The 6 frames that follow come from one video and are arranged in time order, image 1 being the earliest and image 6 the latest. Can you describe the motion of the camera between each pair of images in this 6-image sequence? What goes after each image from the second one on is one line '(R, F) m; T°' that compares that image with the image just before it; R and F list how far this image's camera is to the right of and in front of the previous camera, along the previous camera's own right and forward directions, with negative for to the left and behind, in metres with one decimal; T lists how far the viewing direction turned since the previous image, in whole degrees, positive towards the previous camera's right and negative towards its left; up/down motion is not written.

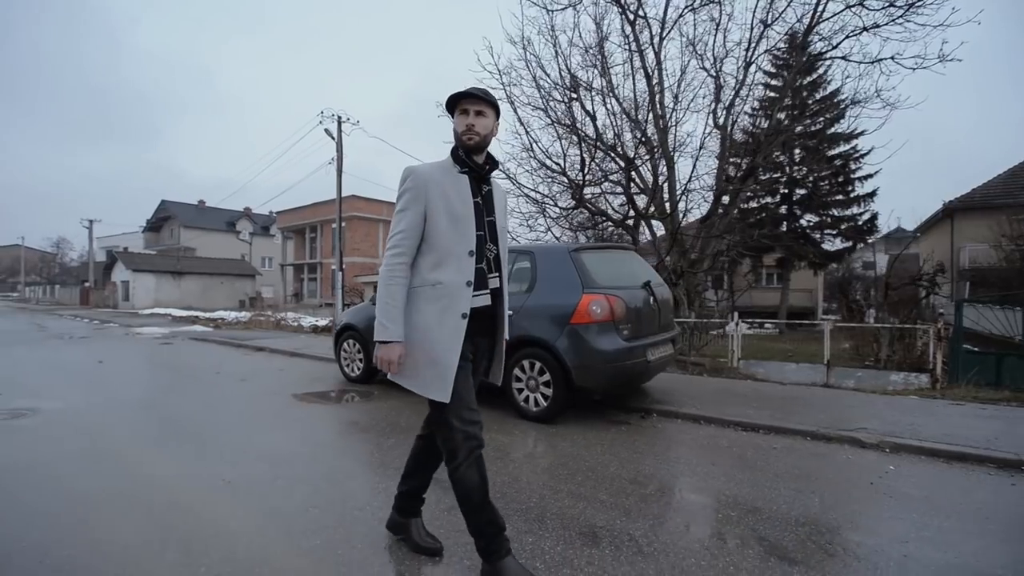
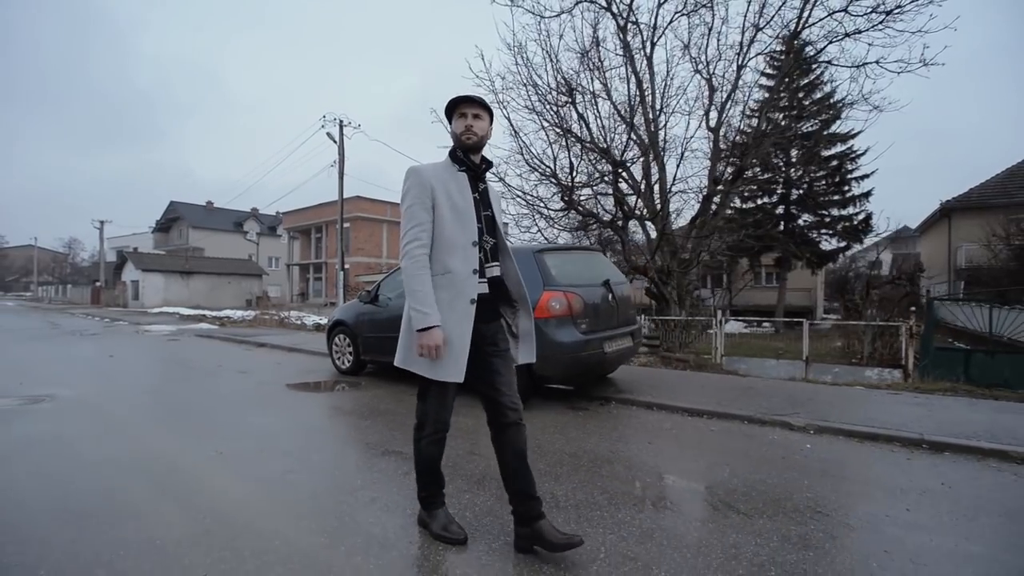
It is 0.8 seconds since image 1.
(+0.3, -0.4) m; -1°
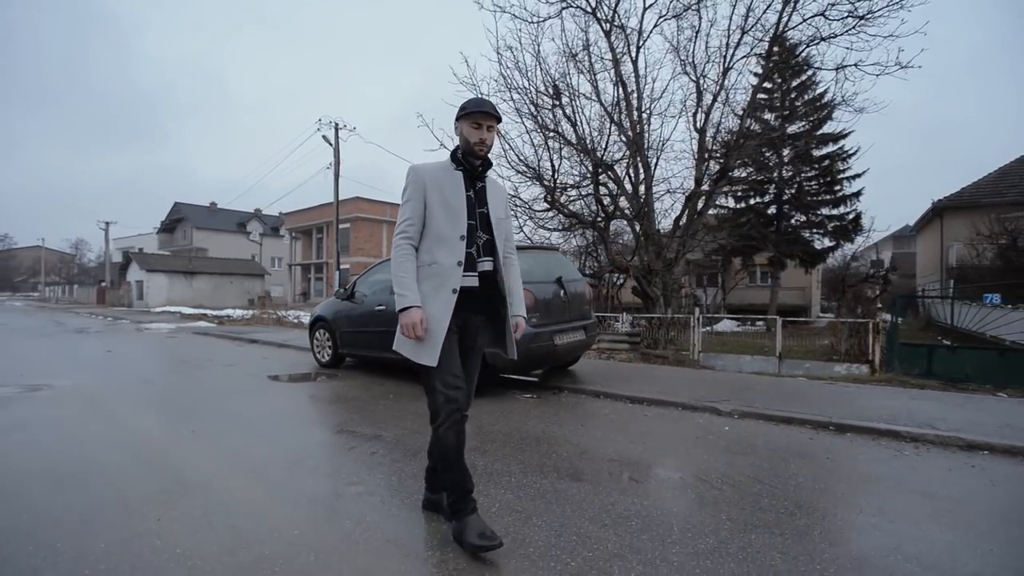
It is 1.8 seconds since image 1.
(+0.4, -0.4) m; -1°
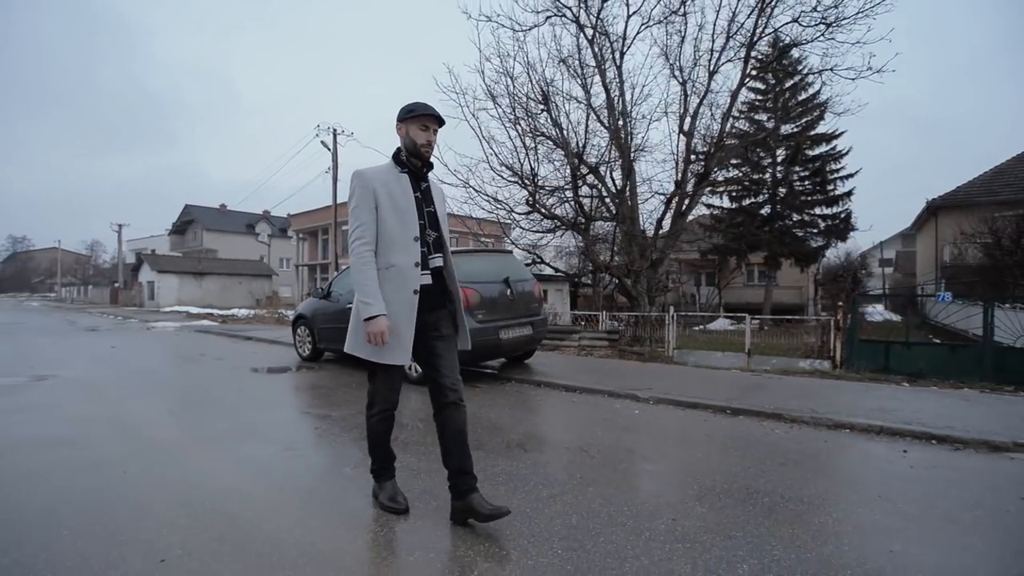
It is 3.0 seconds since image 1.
(+0.6, -0.6) m; -1°
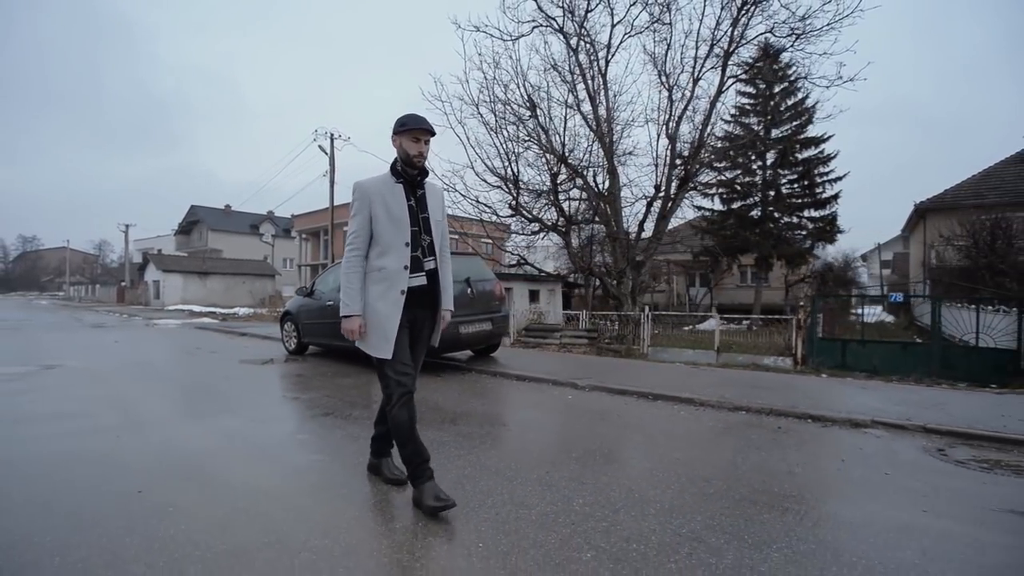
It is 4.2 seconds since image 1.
(+0.5, -0.6) m; -1°
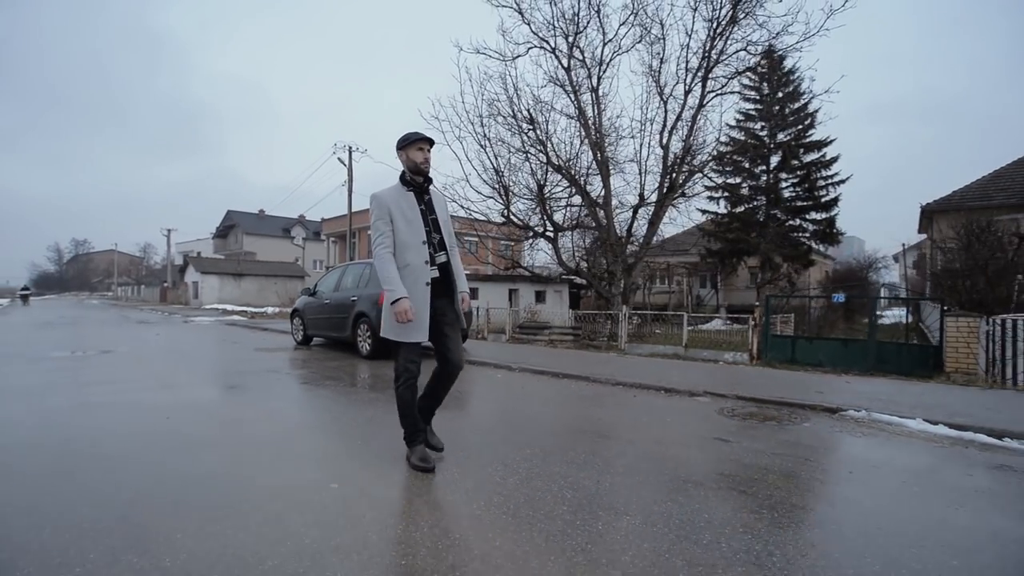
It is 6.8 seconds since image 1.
(+1.0, -1.4) m; -3°
